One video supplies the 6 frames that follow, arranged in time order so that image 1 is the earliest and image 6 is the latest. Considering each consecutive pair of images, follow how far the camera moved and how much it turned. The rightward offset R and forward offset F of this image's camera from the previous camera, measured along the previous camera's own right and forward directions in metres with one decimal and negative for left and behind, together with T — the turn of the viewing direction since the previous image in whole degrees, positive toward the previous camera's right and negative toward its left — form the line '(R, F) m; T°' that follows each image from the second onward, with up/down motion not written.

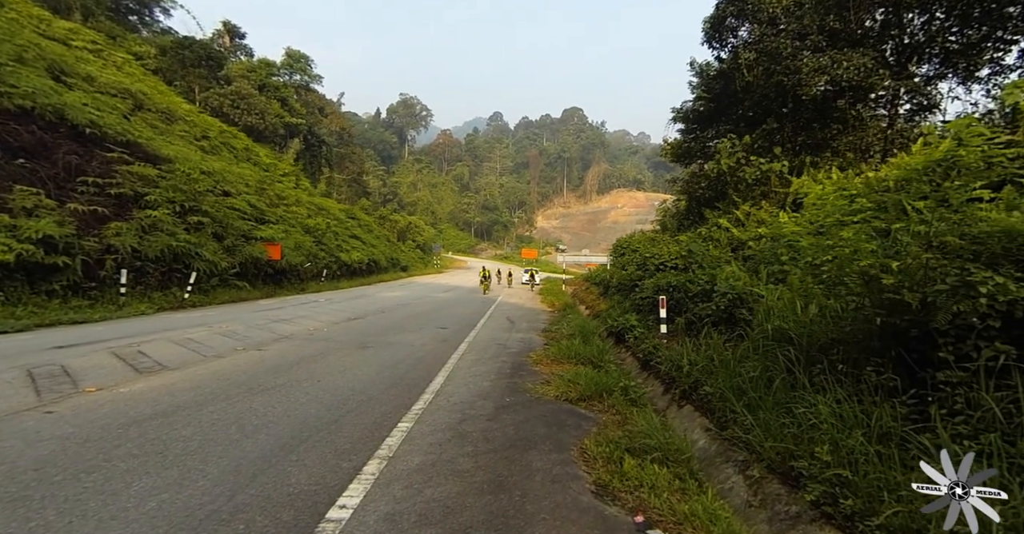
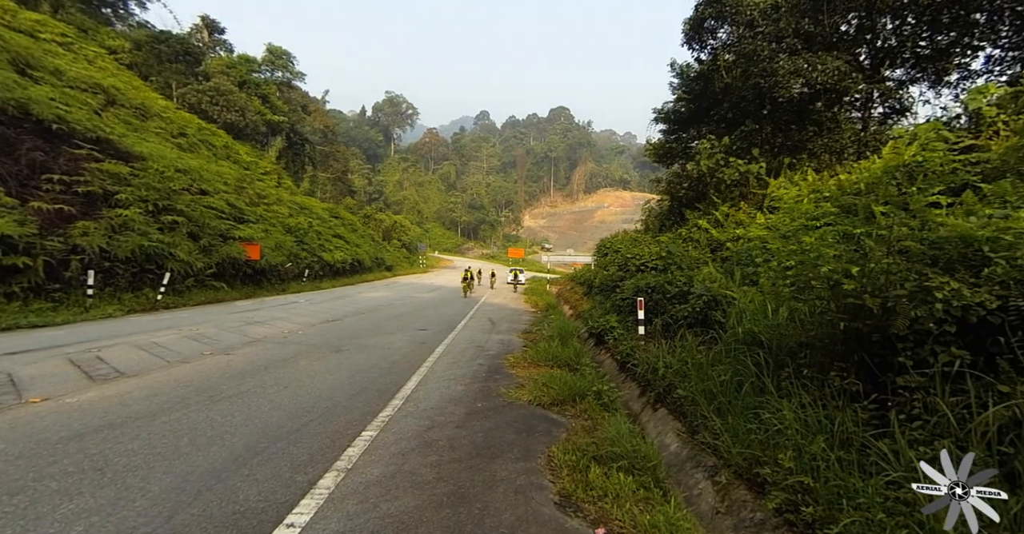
(+0.2, +0.1) m; +2°
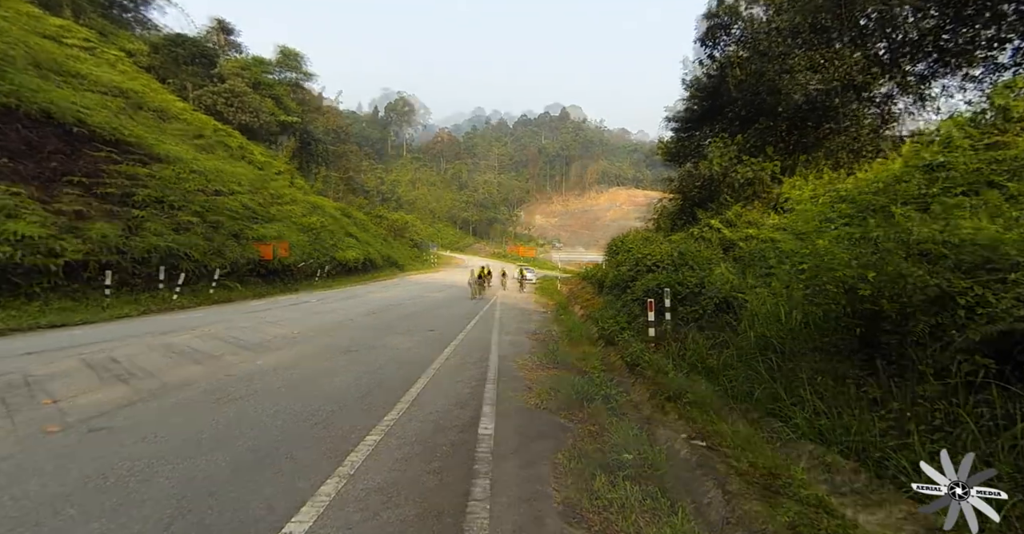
(-1.2, -1.5) m; +1°
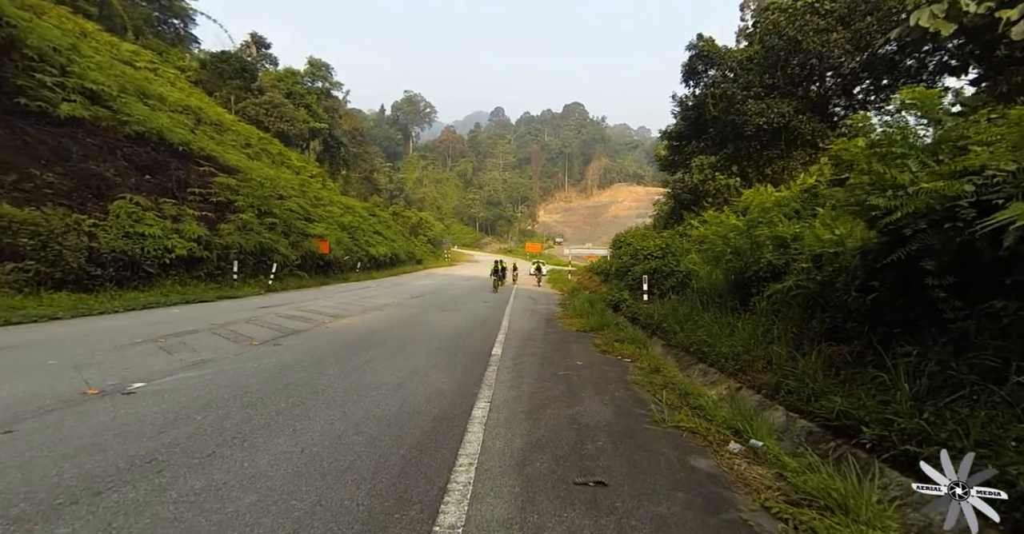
(+0.3, -2.8) m; -2°
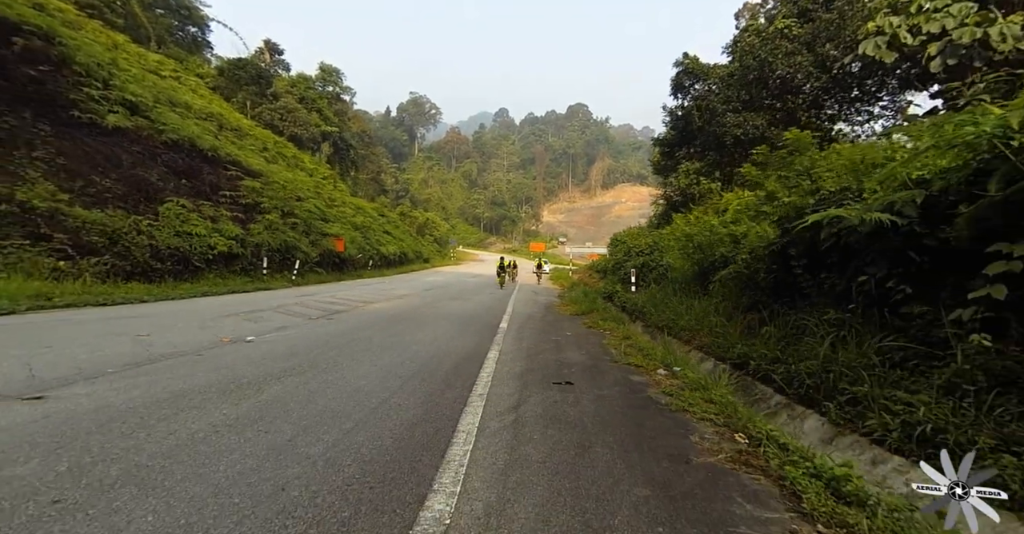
(0.0, -1.8) m; -1°
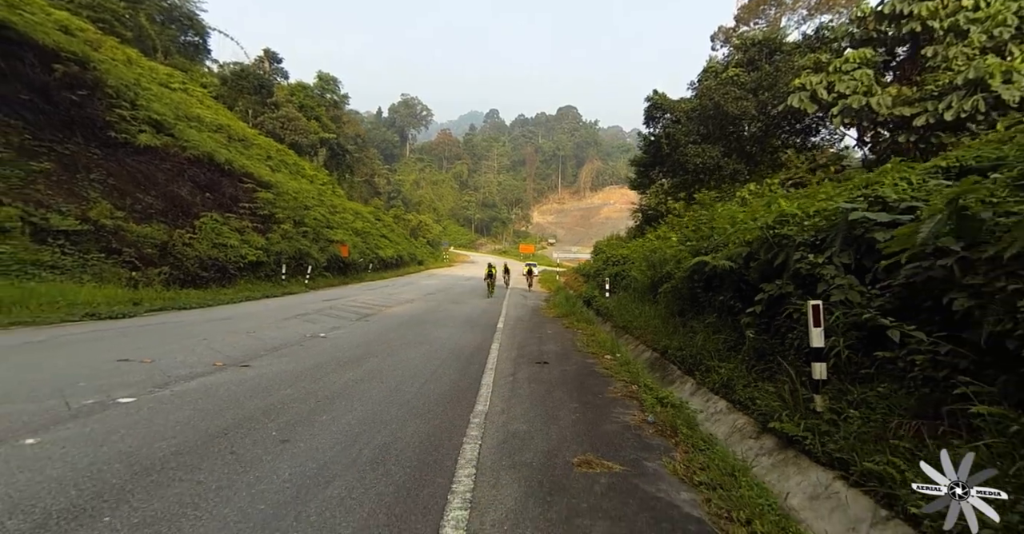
(-0.1, -2.6) m; +1°
